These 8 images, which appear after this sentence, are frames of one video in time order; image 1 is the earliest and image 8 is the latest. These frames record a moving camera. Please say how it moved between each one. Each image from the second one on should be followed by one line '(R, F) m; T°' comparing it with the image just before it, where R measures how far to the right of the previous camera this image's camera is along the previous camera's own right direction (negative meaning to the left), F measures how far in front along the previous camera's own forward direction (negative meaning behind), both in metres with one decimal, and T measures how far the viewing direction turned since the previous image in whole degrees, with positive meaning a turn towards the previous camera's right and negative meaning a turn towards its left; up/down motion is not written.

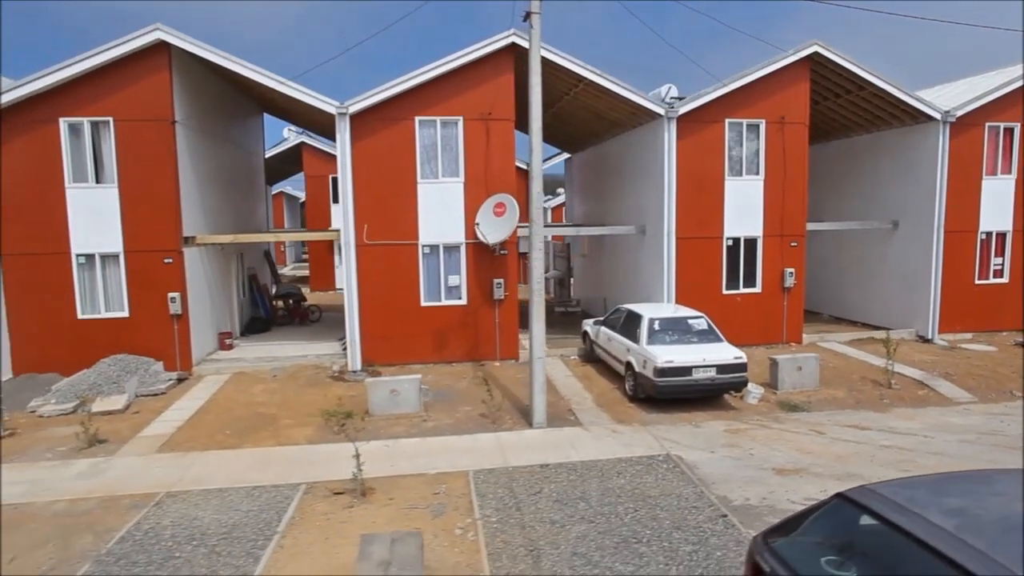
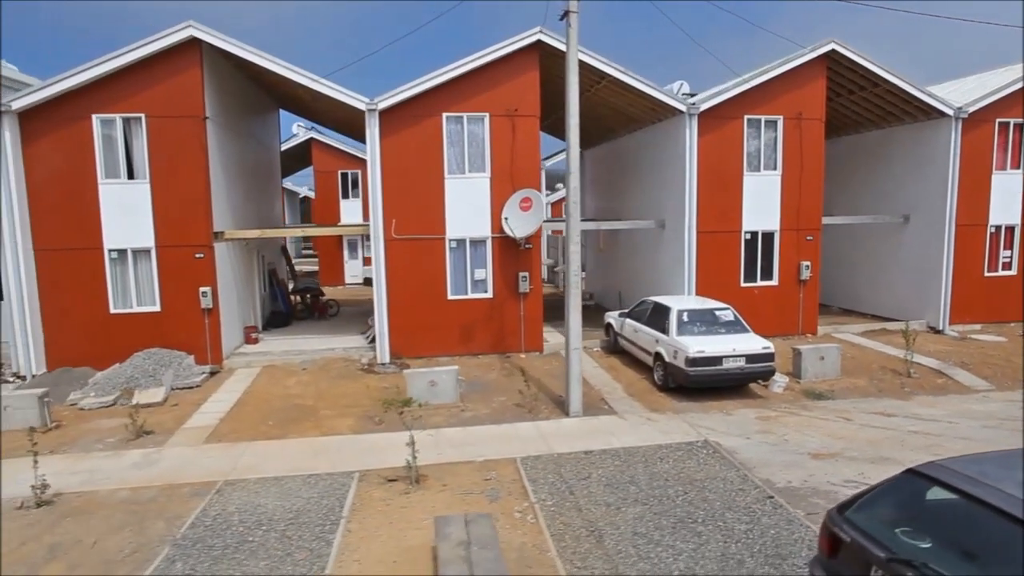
(-0.7, -0.2) m; +1°
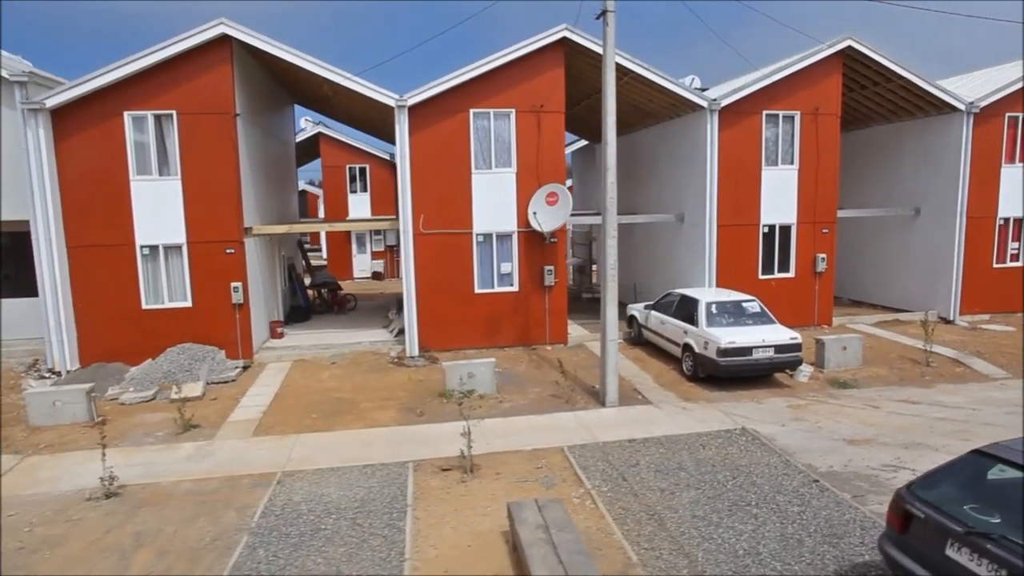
(-0.8, -0.2) m; +1°
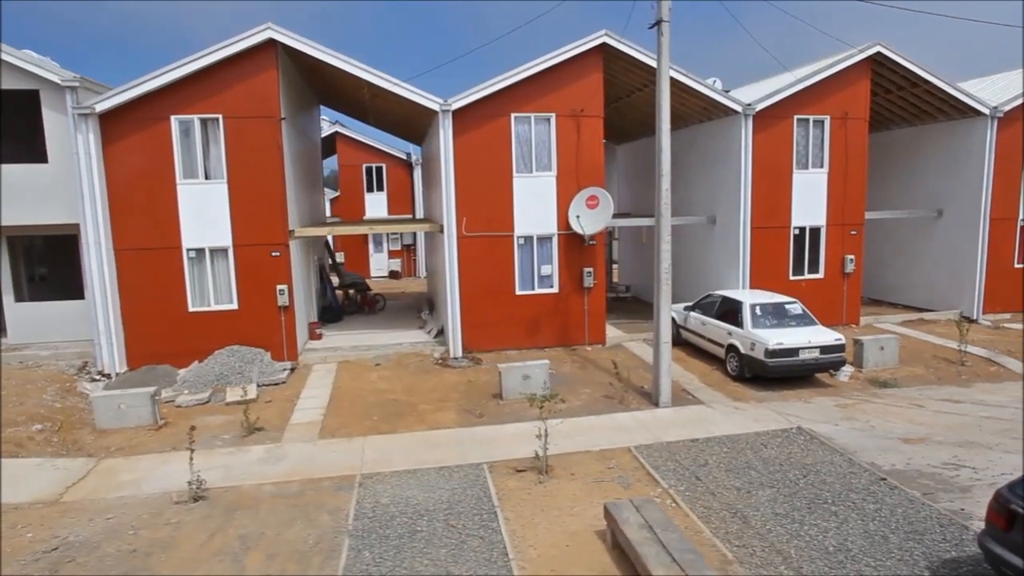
(-1.1, -0.2) m; +1°
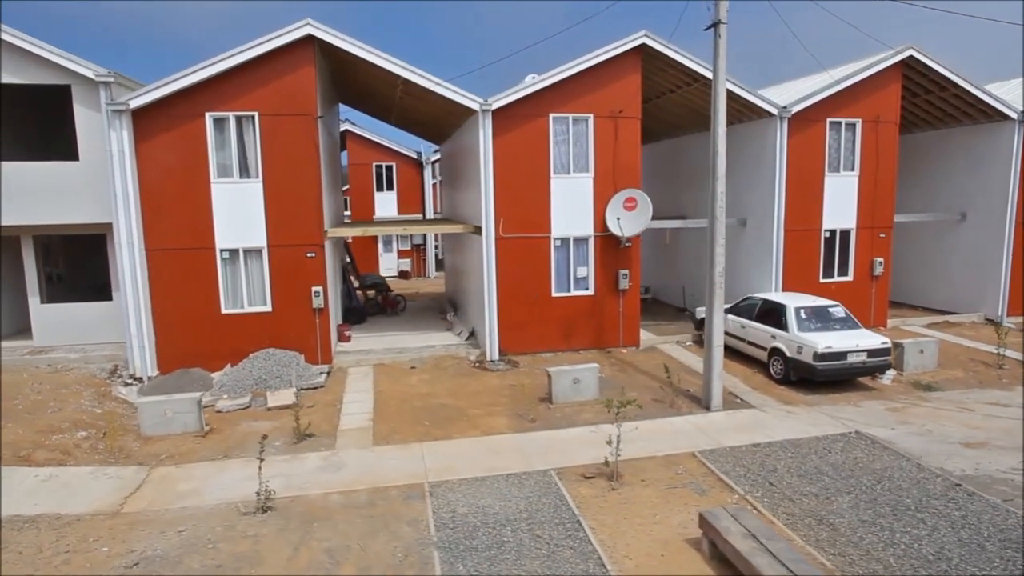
(-1.2, +0.2) m; +1°
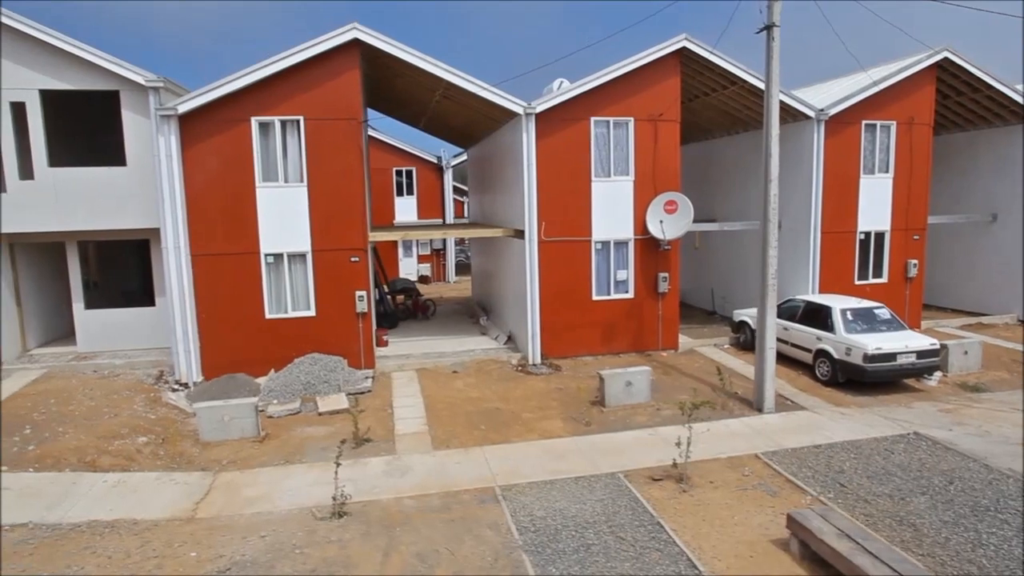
(-0.9, 0.0) m; 0°
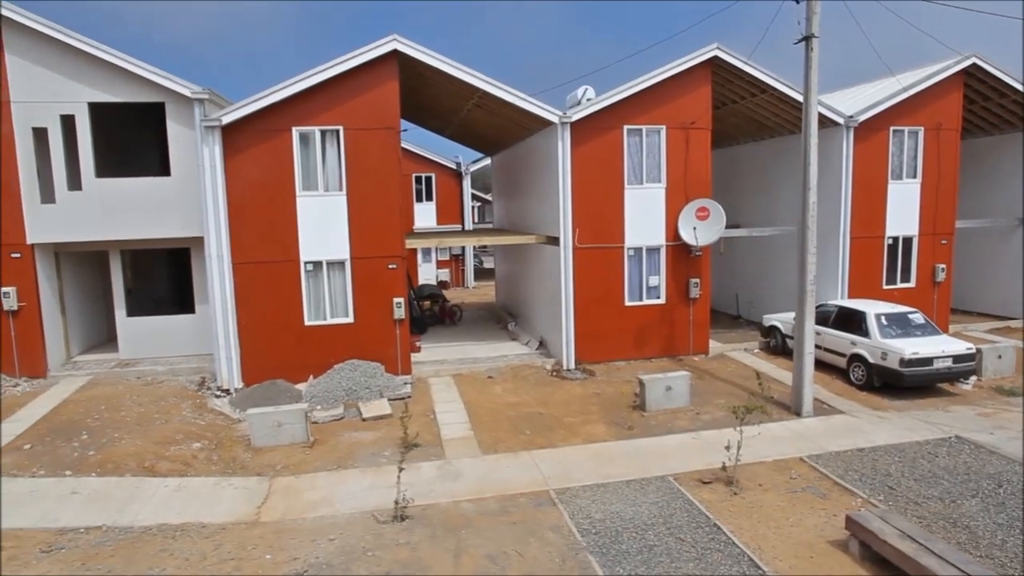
(-0.7, -0.2) m; 0°
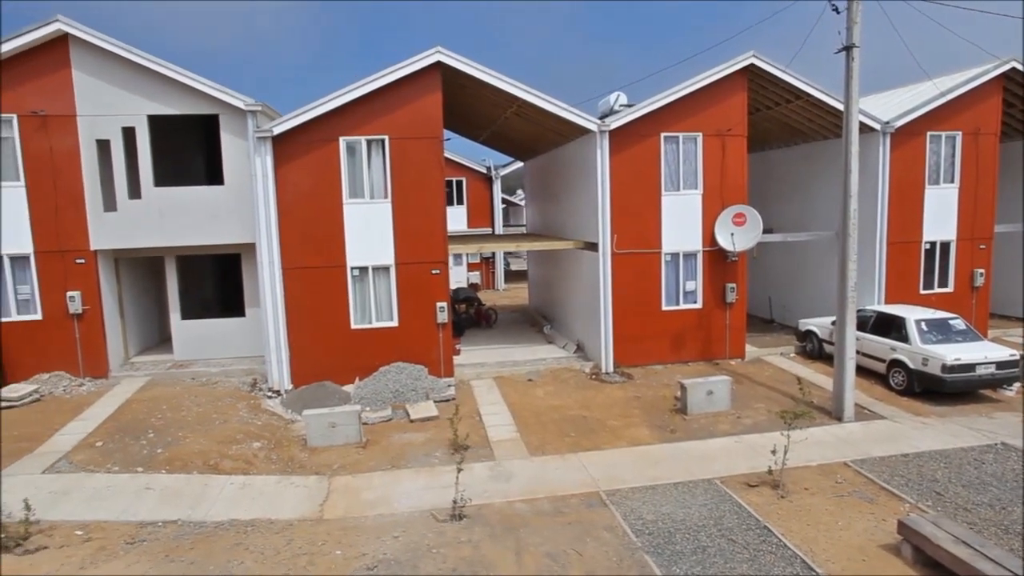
(-0.4, -0.3) m; -2°
